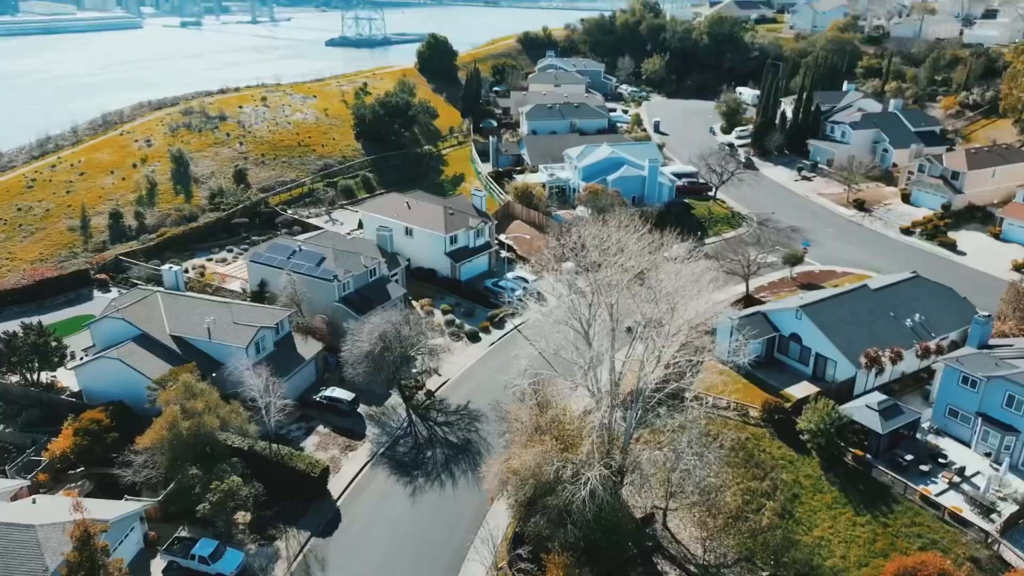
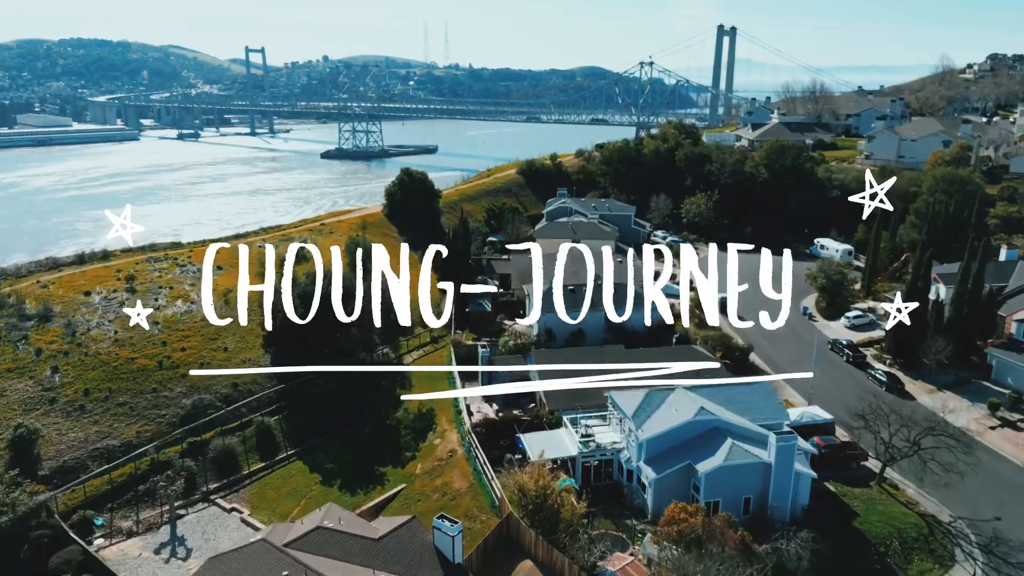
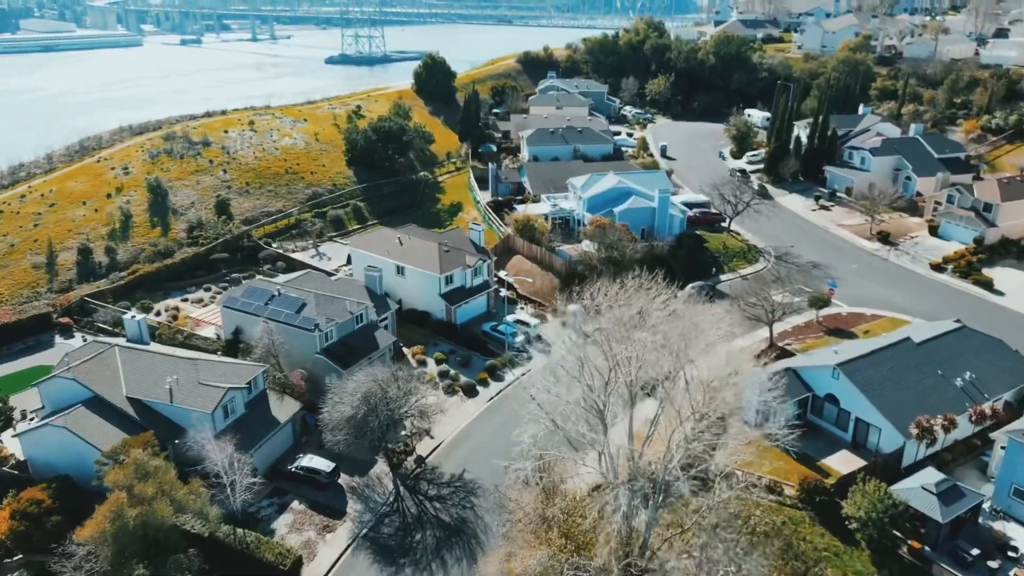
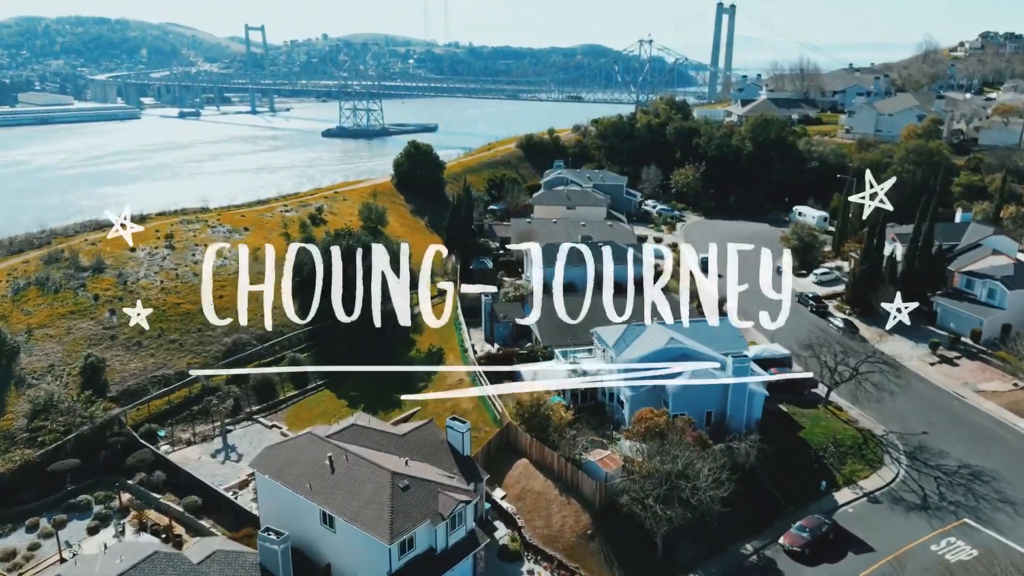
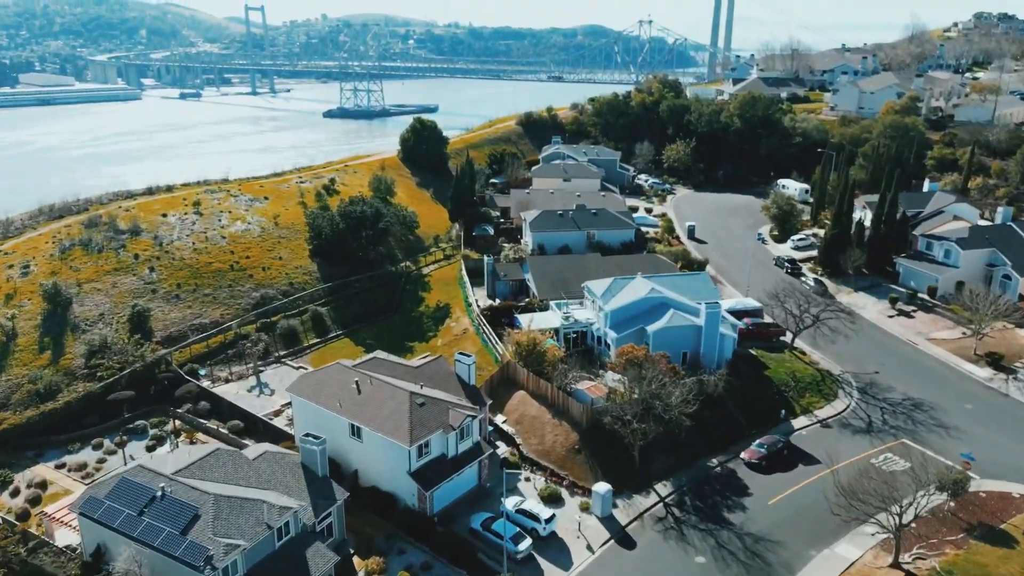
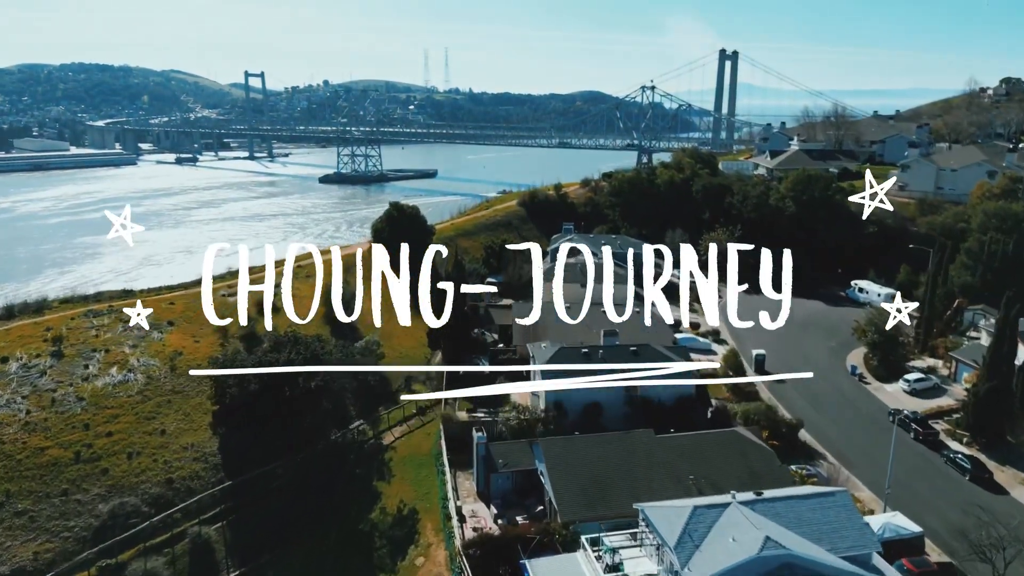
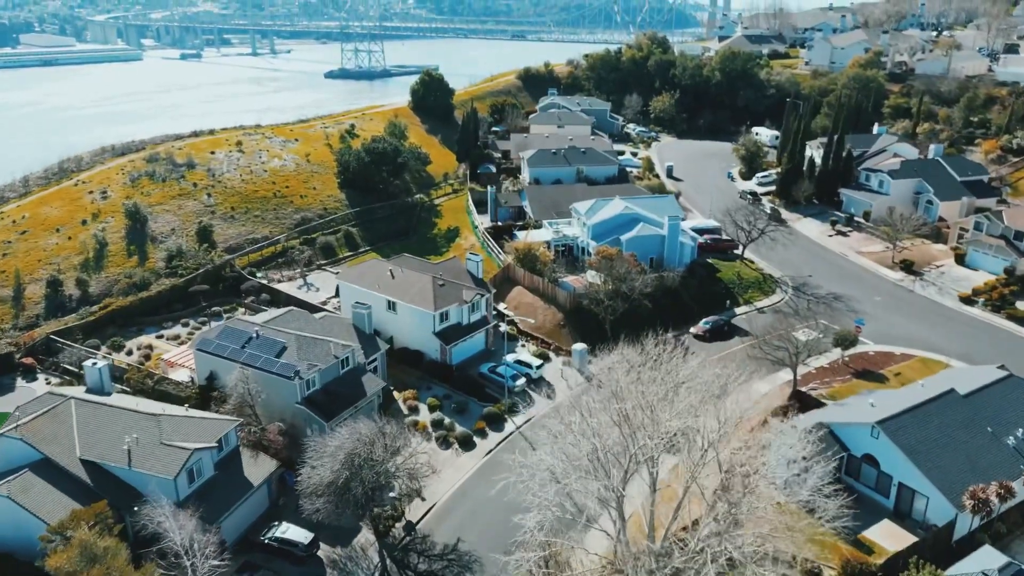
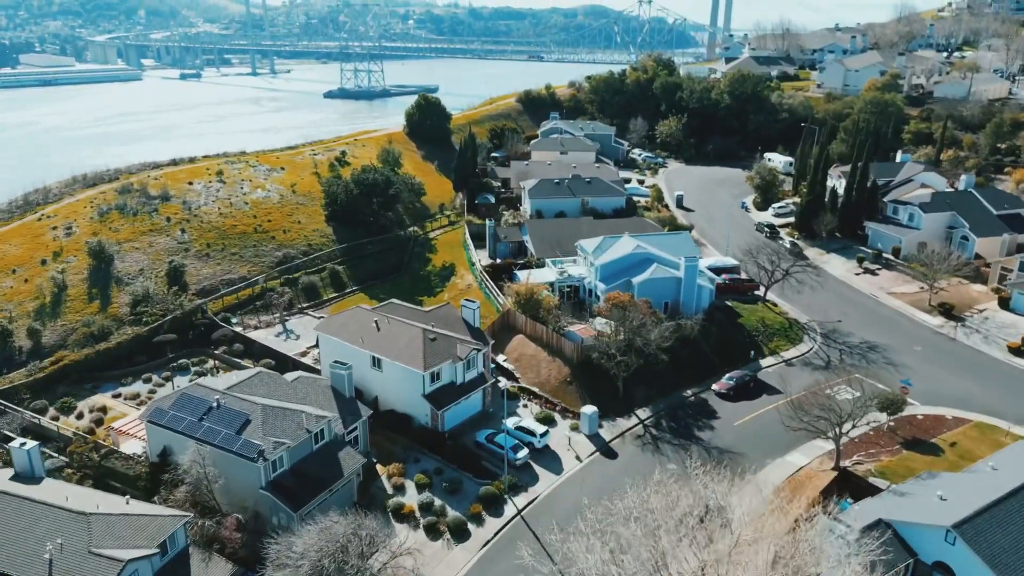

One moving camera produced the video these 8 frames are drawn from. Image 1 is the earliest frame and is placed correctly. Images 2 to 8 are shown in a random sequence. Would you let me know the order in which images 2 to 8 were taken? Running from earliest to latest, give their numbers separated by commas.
3, 7, 8, 5, 4, 2, 6
